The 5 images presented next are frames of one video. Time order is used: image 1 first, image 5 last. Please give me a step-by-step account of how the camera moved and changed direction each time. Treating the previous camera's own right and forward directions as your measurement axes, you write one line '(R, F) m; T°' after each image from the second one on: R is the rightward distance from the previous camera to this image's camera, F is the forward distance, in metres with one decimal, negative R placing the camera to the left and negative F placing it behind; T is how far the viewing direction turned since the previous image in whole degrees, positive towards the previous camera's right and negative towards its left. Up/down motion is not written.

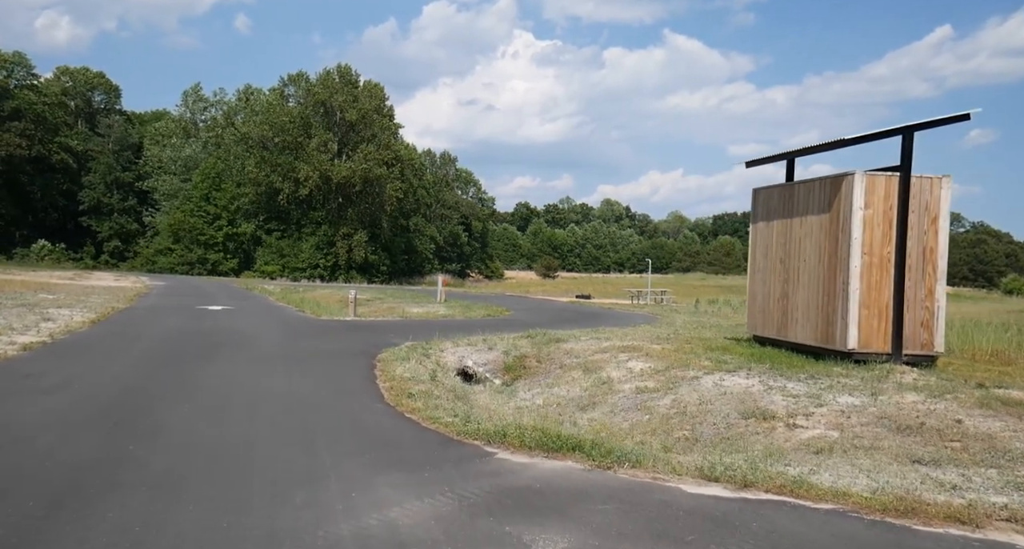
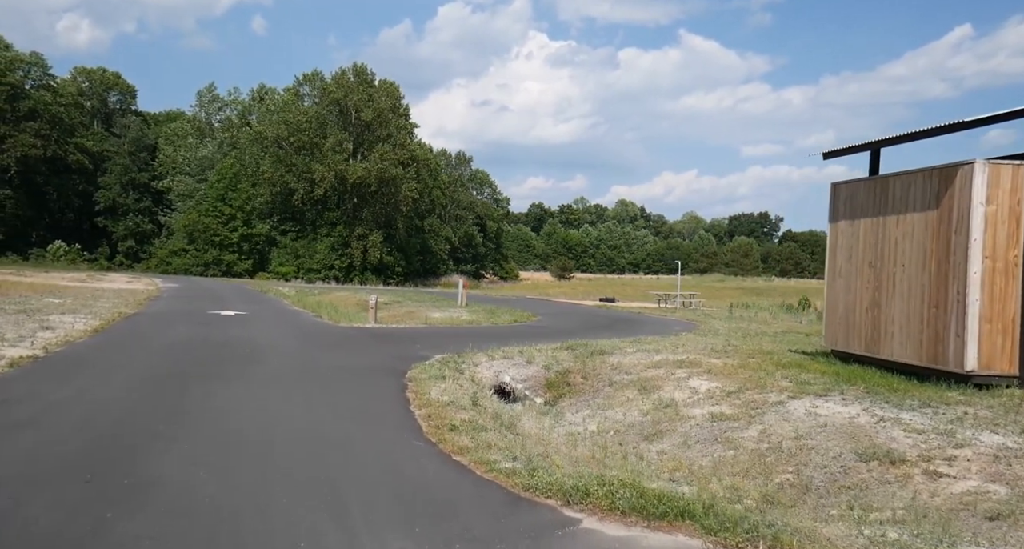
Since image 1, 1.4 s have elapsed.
(-0.6, +1.6) m; -1°
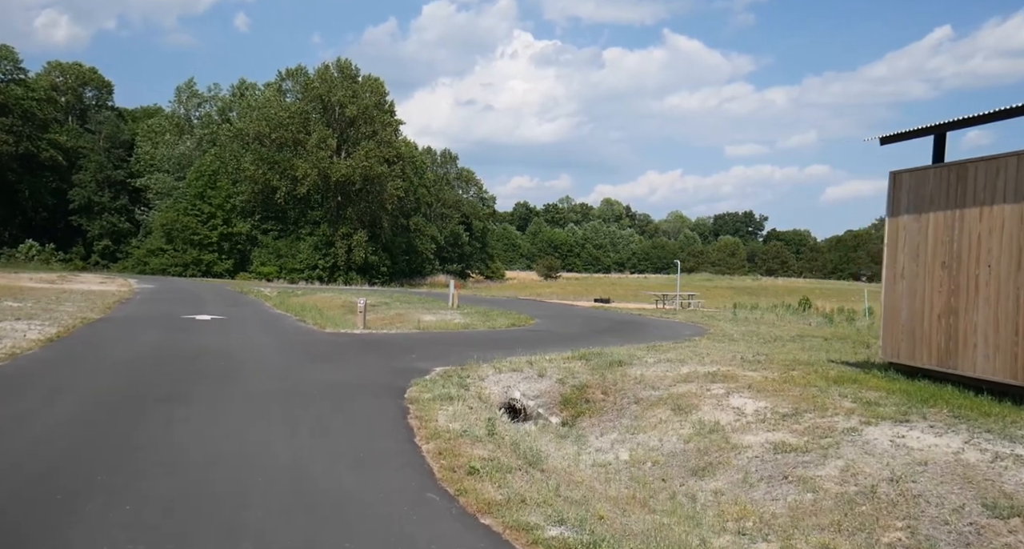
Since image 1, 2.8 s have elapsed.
(-0.4, +1.7) m; +1°
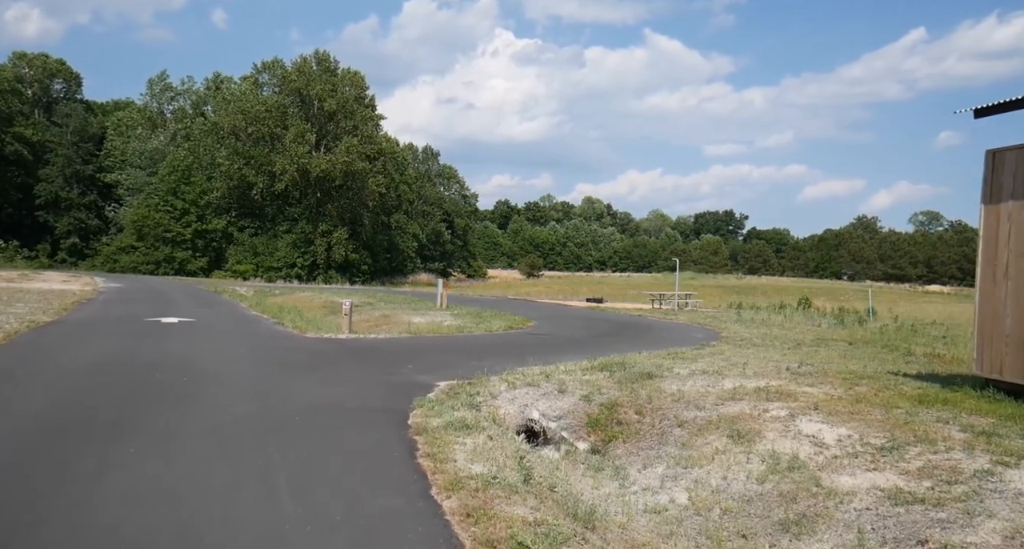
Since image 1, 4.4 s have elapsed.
(-0.5, +1.9) m; +2°
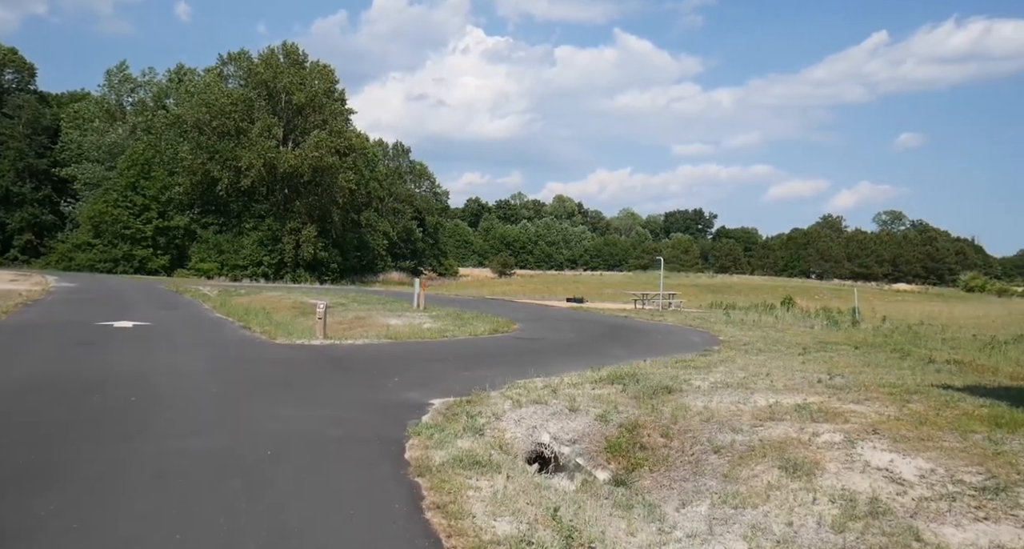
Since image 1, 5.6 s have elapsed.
(-0.5, +1.5) m; +2°
